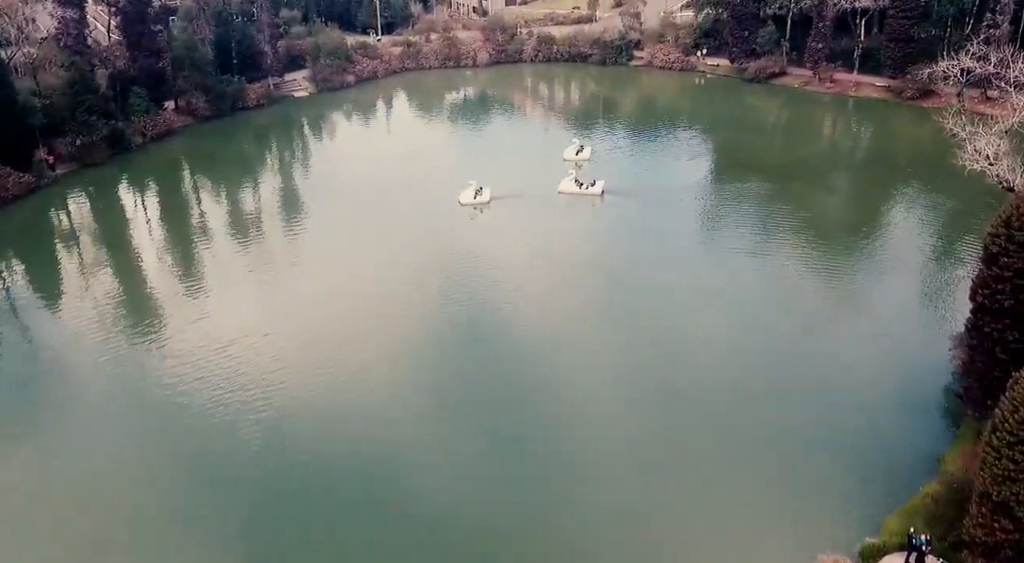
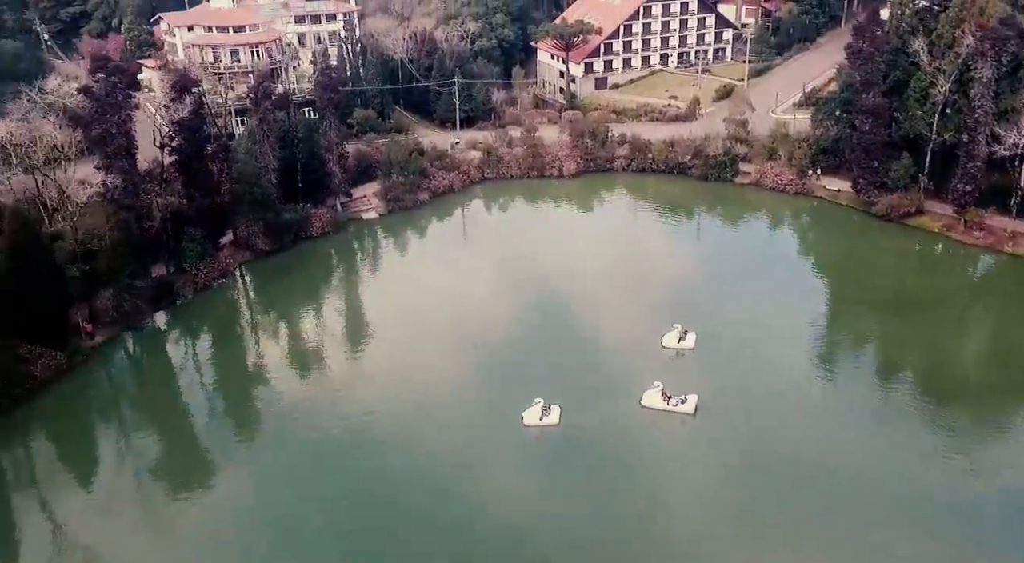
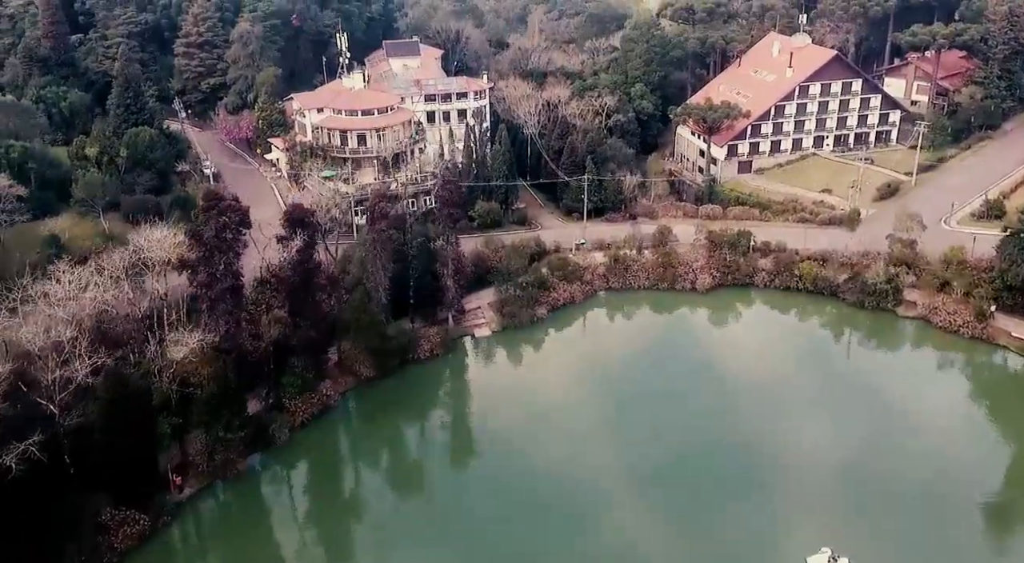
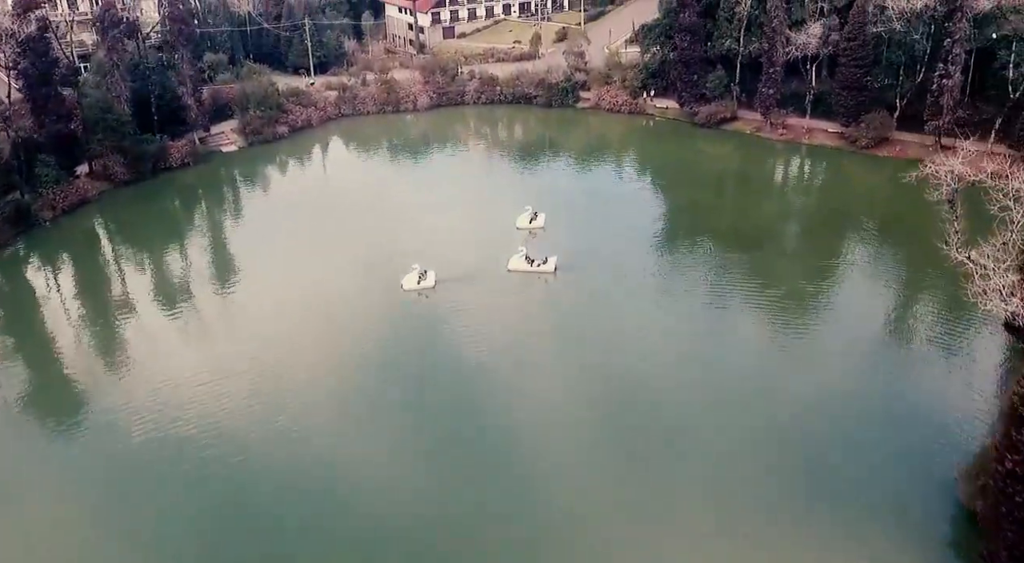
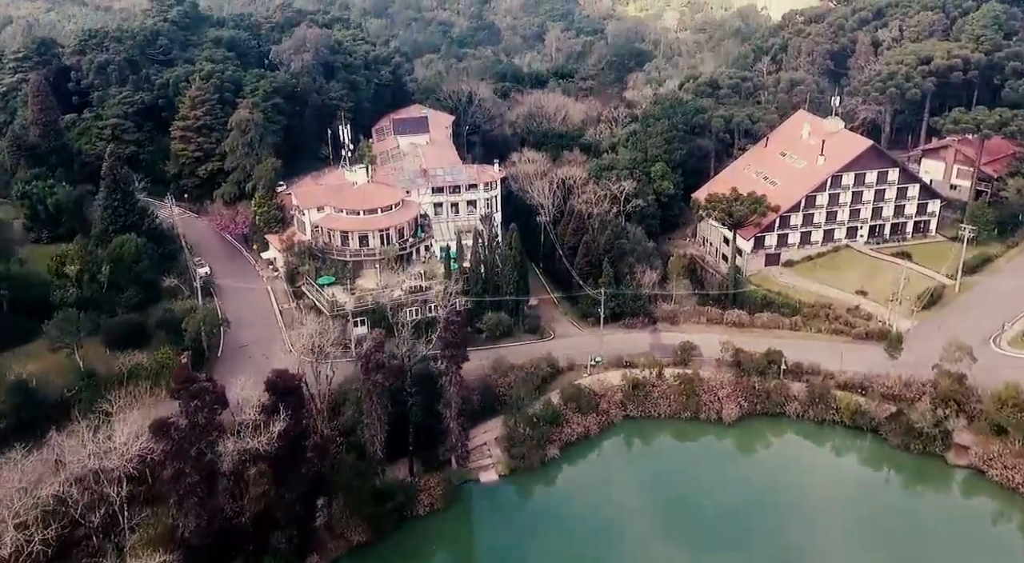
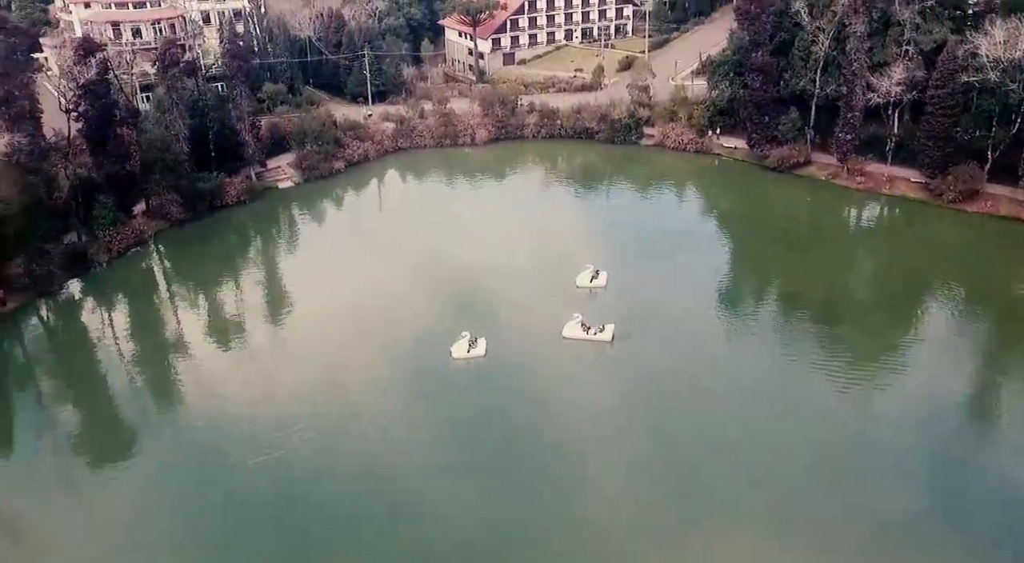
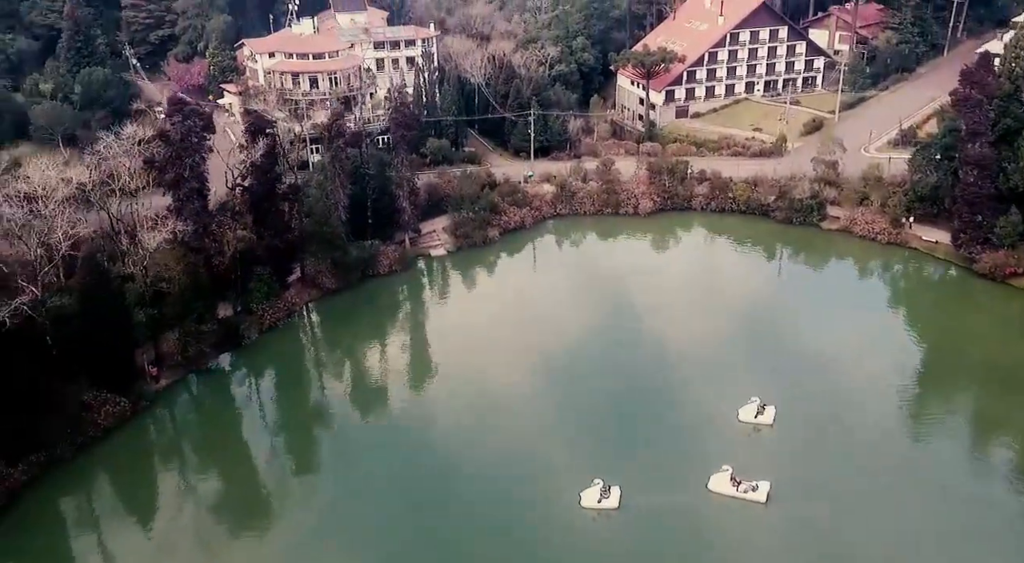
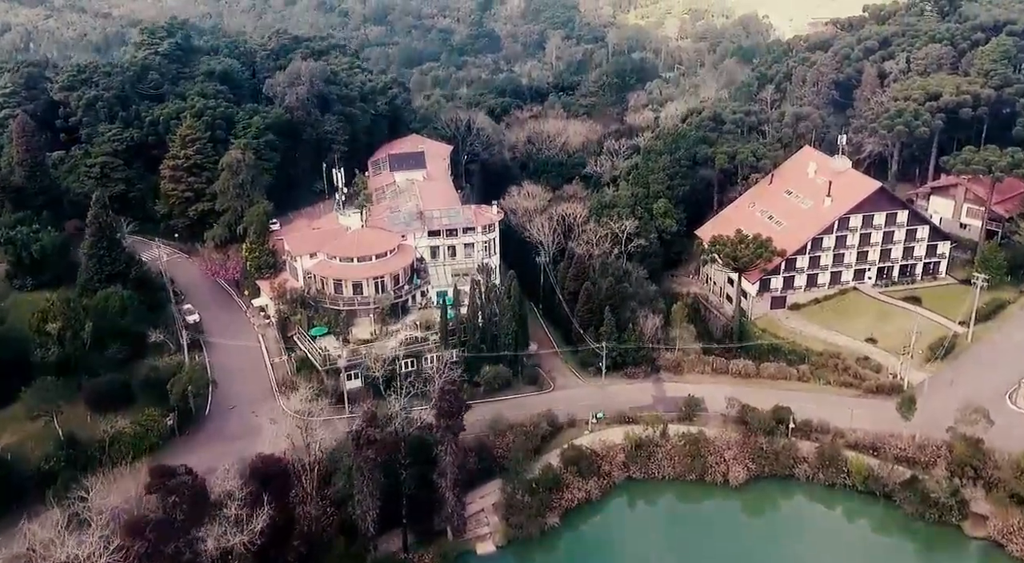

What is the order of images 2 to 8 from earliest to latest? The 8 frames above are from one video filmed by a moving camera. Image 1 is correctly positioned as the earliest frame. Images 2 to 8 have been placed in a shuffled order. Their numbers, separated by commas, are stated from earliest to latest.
4, 6, 2, 7, 3, 5, 8
